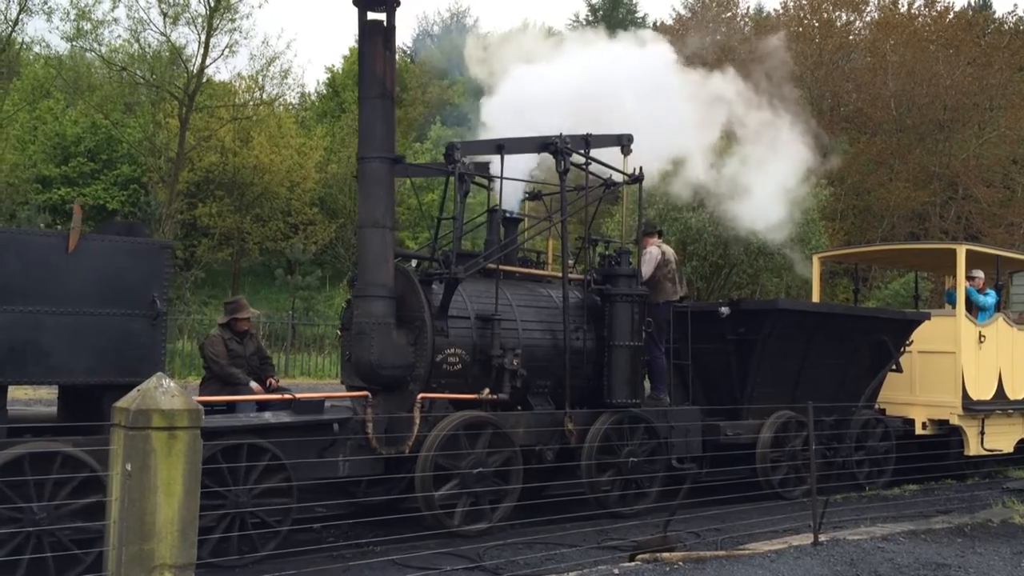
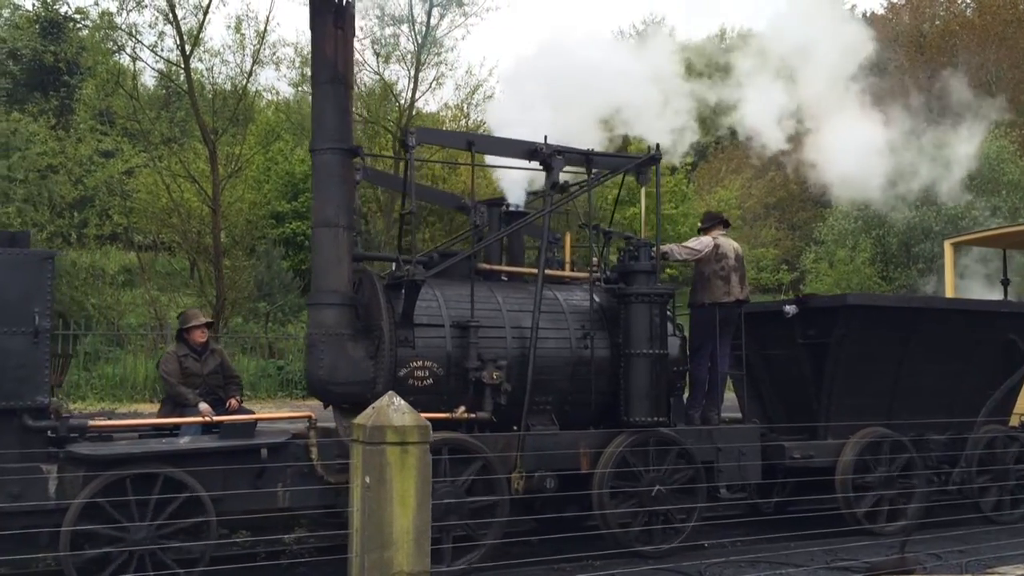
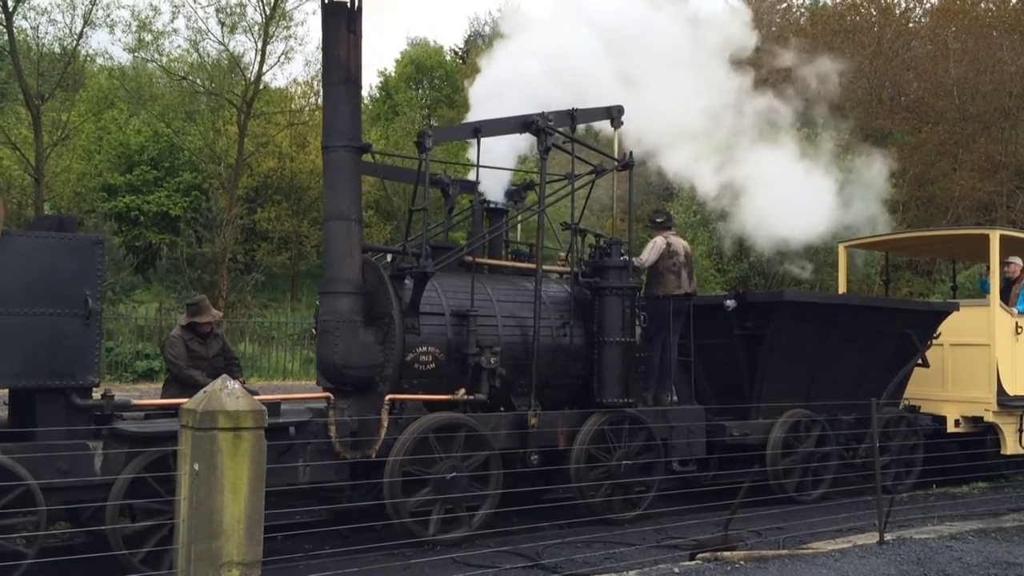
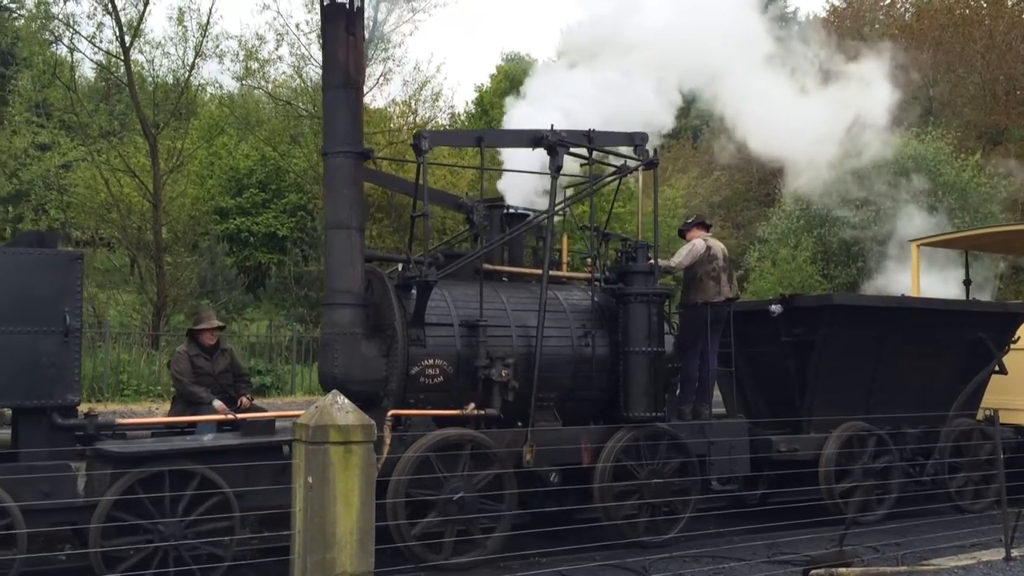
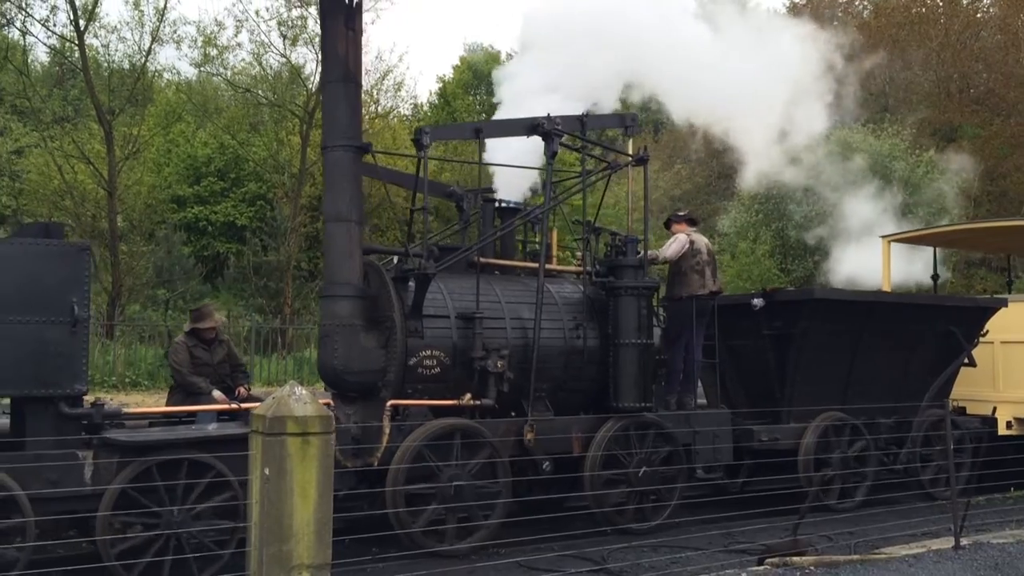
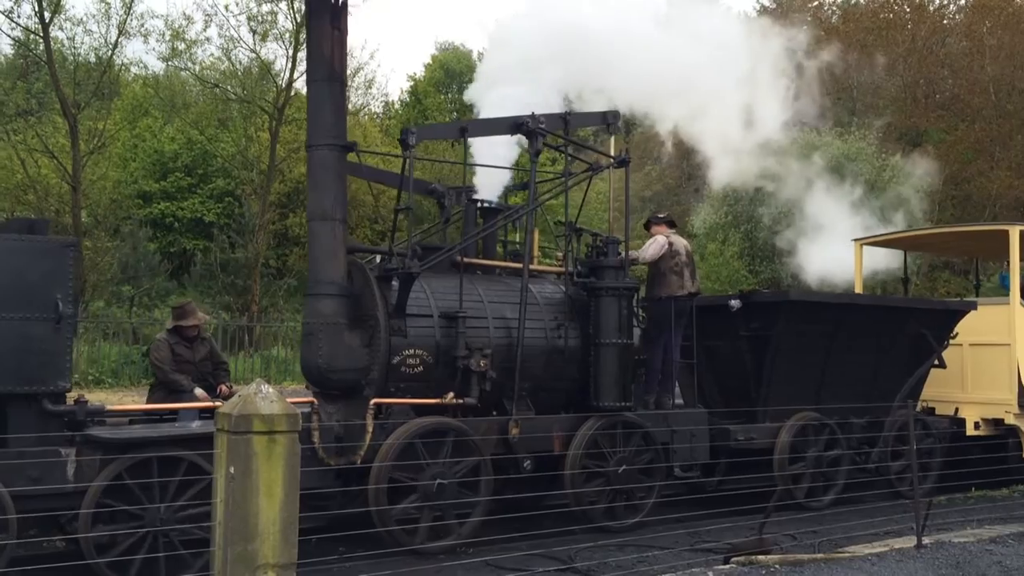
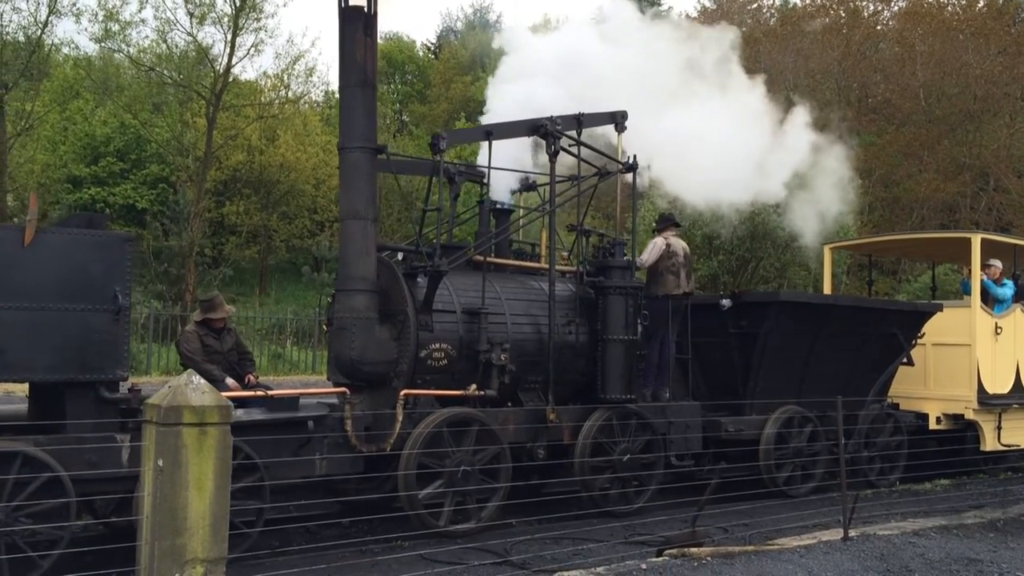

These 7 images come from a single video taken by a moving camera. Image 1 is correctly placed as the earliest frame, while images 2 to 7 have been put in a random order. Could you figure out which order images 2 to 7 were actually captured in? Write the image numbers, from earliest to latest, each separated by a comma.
7, 3, 6, 5, 4, 2
